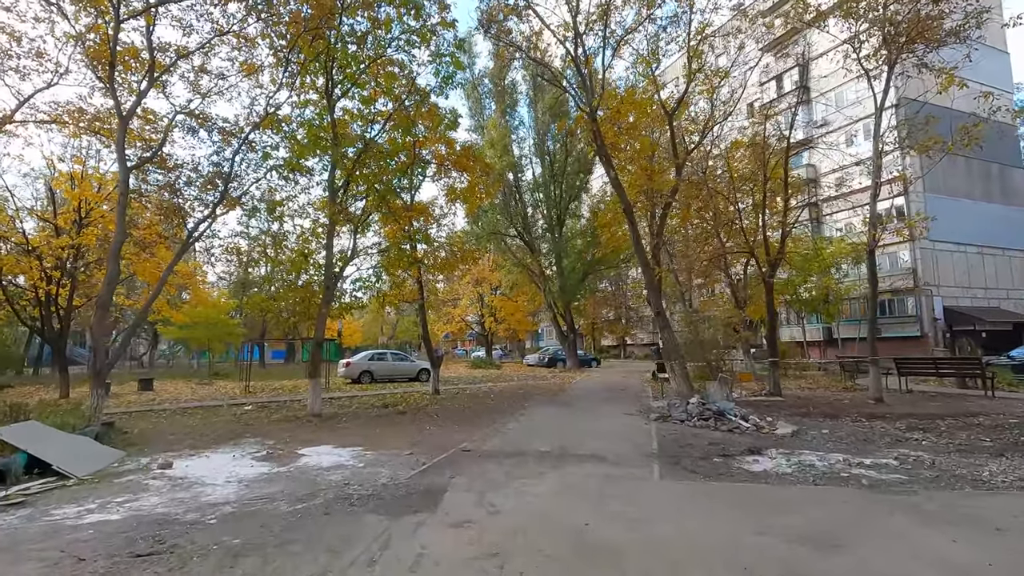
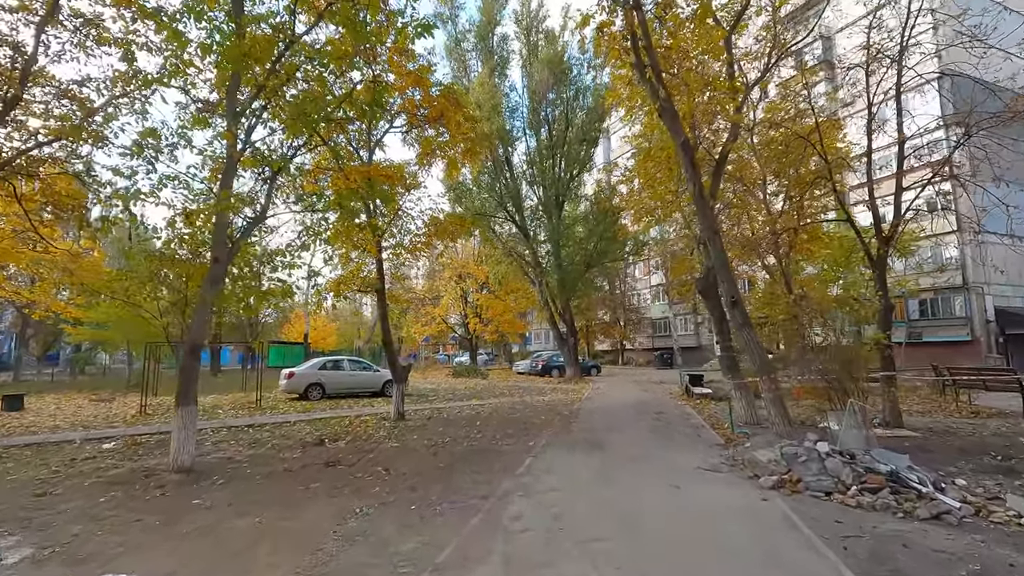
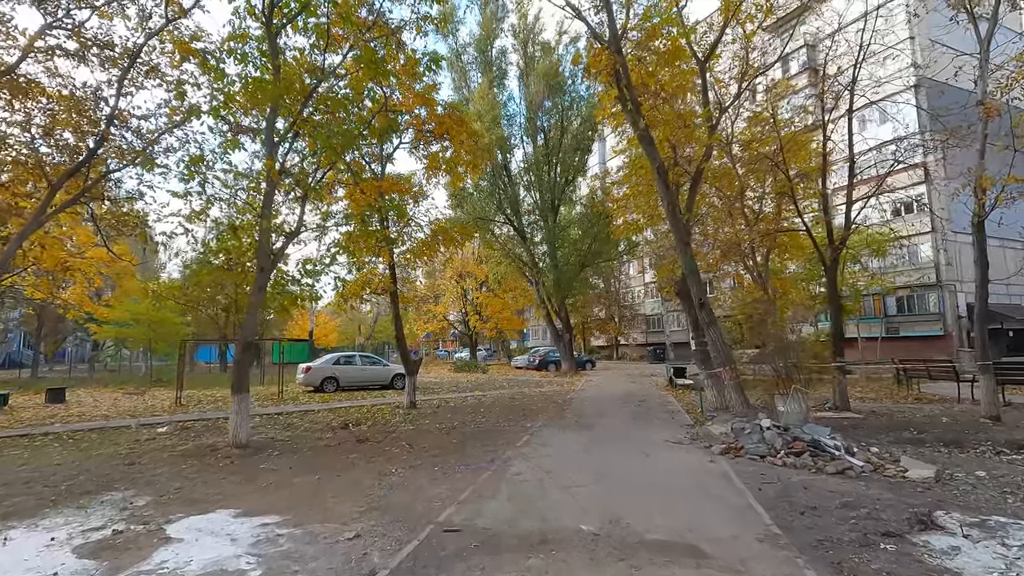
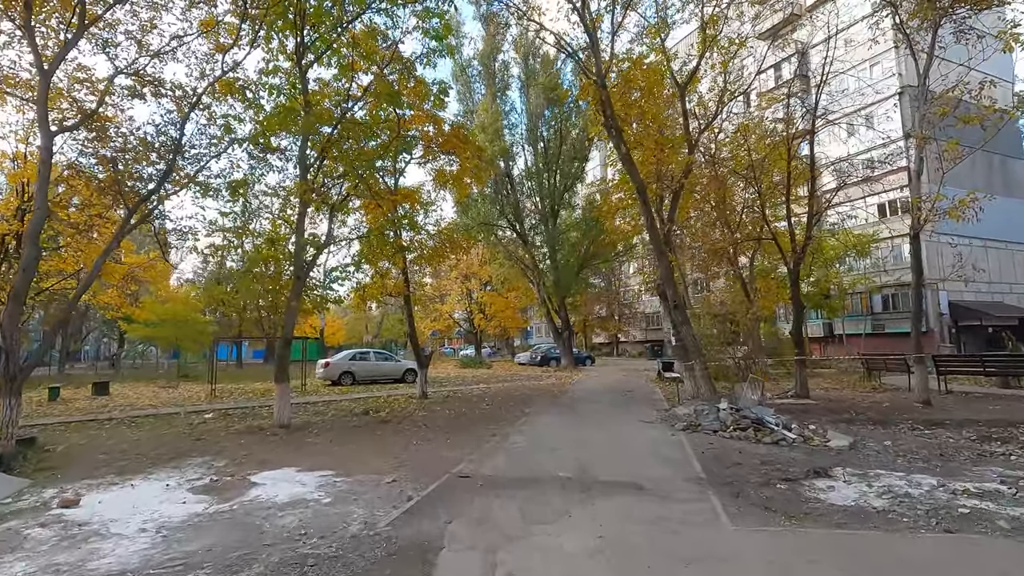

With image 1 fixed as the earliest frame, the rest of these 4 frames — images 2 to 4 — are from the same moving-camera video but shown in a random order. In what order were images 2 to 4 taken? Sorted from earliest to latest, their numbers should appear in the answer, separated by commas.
4, 3, 2
